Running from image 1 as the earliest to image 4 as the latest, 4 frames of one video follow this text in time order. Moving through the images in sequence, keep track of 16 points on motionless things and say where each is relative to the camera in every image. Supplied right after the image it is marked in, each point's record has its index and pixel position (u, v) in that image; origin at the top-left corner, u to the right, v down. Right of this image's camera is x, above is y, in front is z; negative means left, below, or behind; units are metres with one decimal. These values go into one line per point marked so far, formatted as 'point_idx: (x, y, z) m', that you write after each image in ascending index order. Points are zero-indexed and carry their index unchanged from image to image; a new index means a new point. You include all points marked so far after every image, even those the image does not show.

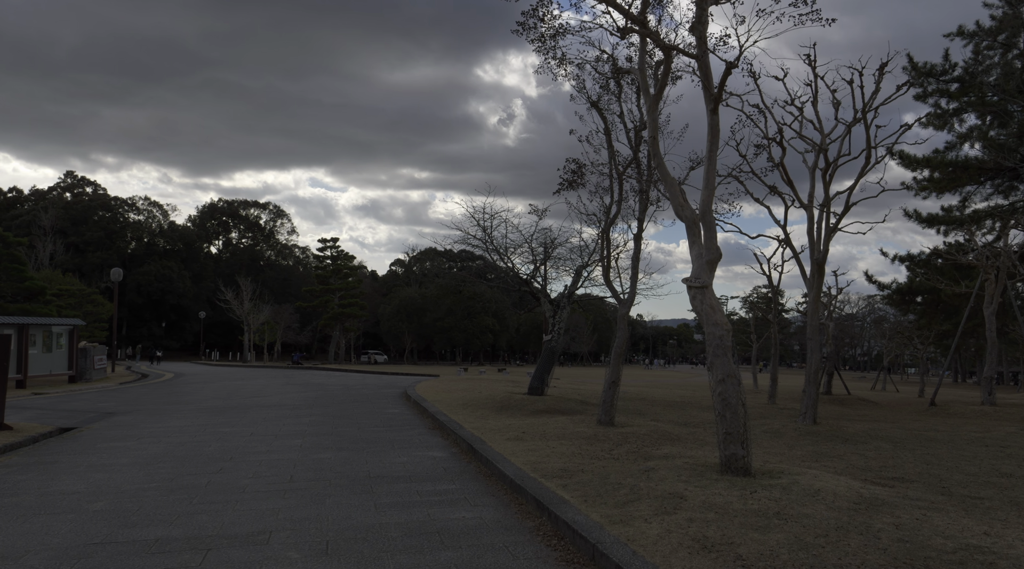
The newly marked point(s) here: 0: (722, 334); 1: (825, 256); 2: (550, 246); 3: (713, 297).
0: (+2.1, -0.5, +7.2) m
1: (+5.2, +0.5, +12.0) m
2: (+1.0, +1.0, +18.1) m
3: (+2.1, -0.1, +7.5) m
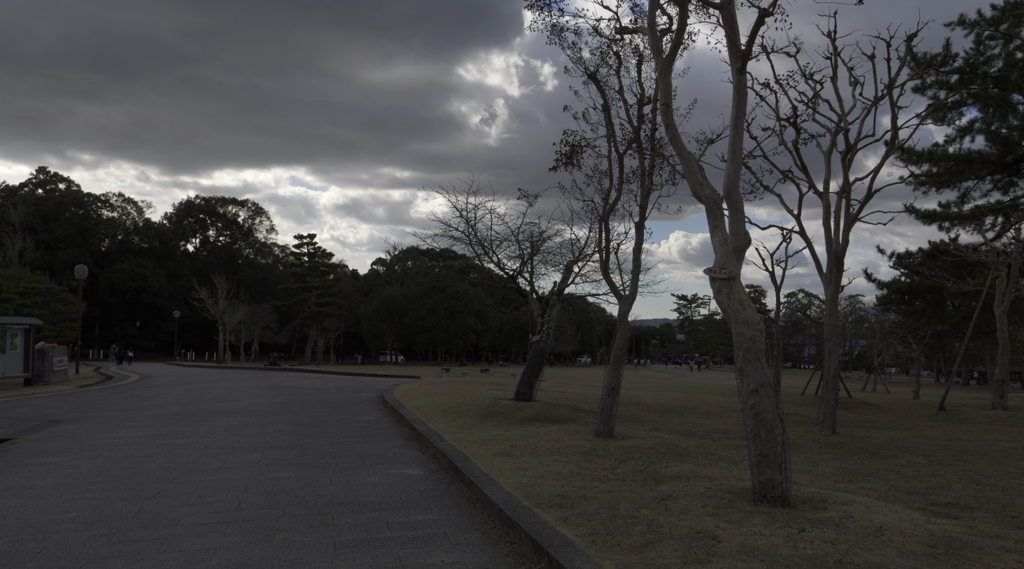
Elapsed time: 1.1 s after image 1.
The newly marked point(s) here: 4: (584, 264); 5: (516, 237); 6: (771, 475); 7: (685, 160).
0: (+2.0, -0.4, +6.0) m
1: (+5.0, +0.5, +10.9) m
2: (+0.6, +1.0, +16.8) m
3: (+2.0, -0.1, +6.3) m
4: (+1.6, +0.5, +16.4) m
5: (+0.1, +1.1, +16.7) m
6: (+2.1, -1.5, +5.8) m
7: (+1.7, +1.2, +7.1) m
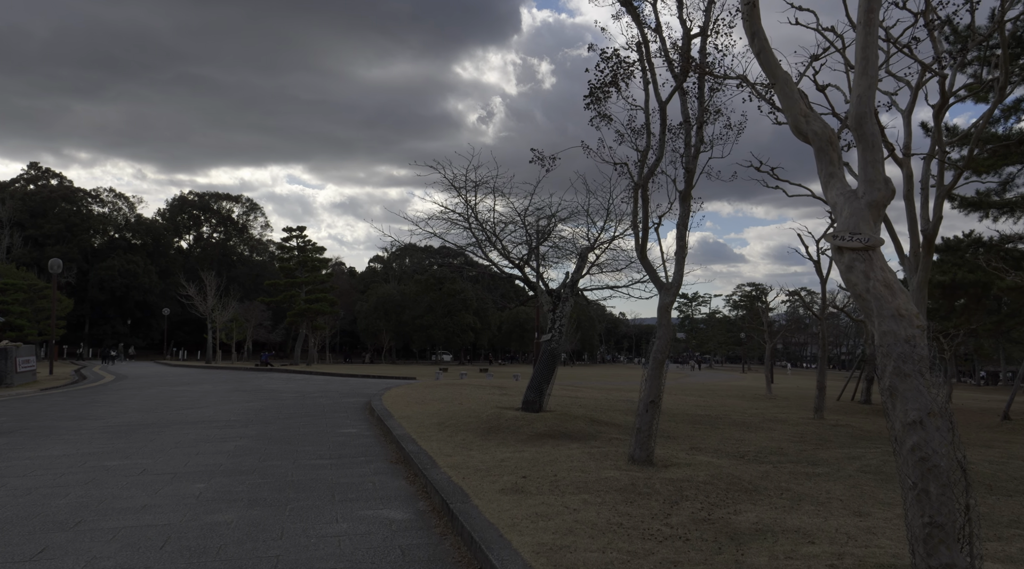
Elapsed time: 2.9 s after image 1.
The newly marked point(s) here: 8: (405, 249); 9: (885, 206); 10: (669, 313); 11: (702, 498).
0: (+2.1, -0.3, +3.9) m
1: (+5.1, +0.7, +8.7) m
2: (+0.7, +1.2, +14.7) m
3: (+2.1, +0.1, +4.1) m
4: (+1.7, +0.6, +14.3) m
5: (+0.2, +1.3, +14.5) m
6: (+2.2, -1.4, +3.7) m
7: (+1.8, +1.4, +4.9) m
8: (-2.7, +0.9, +18.4) m
9: (+2.2, +0.5, +4.4) m
10: (+1.7, -0.3, +8.0) m
11: (+1.7, -1.9, +6.5) m
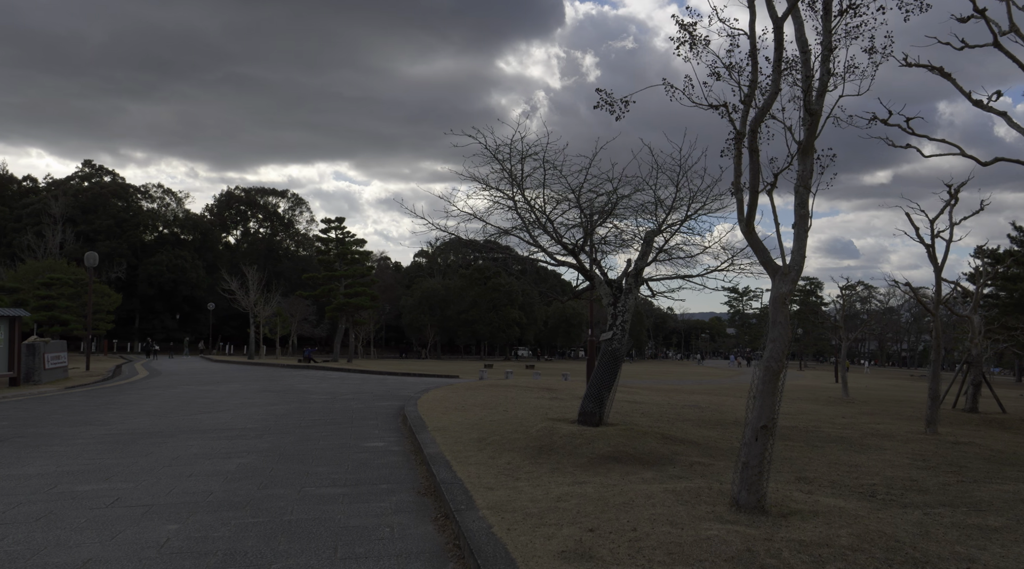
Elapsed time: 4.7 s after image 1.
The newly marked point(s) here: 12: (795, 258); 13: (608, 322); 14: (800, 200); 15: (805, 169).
0: (+2.4, -0.2, +1.8) m
1: (+5.6, +0.8, +6.4) m
2: (+1.6, +1.4, +12.6) m
3: (+2.4, +0.2, +2.0) m
4: (+2.6, +0.8, +12.2) m
5: (+1.1, +1.5, +12.5) m
6: (+2.5, -1.3, +1.6) m
7: (+2.1, +1.5, +2.8) m
8: (-1.6, +1.1, +16.6) m
9: (+2.5, +0.6, +2.2) m
10: (+2.2, -0.2, +5.9) m
11: (+2.1, -1.8, +4.4) m
12: (+2.3, +0.2, +6.0) m
13: (+1.5, -0.6, +11.1) m
14: (+2.4, +0.7, +6.1) m
15: (+2.4, +0.9, +6.0) m
